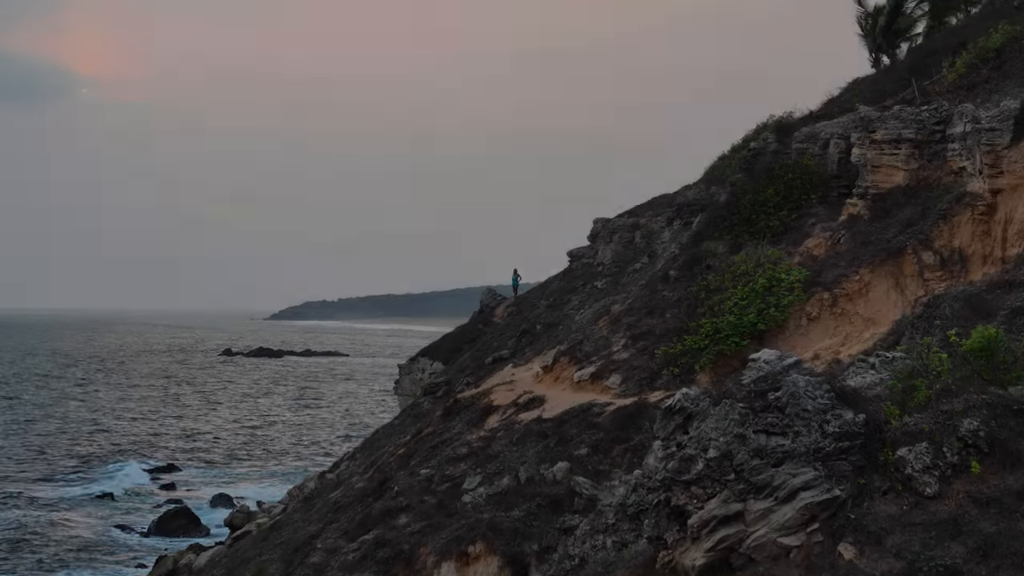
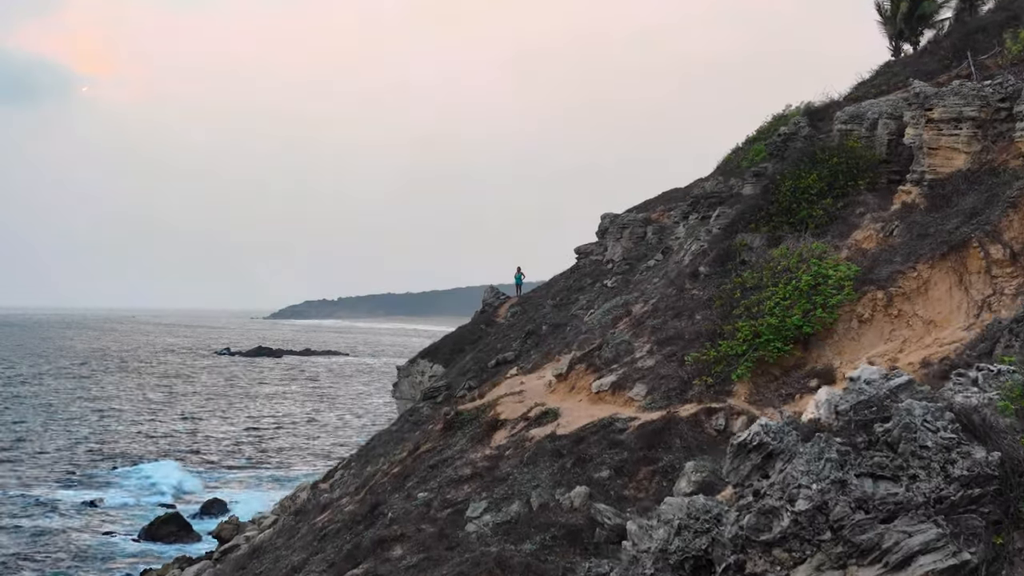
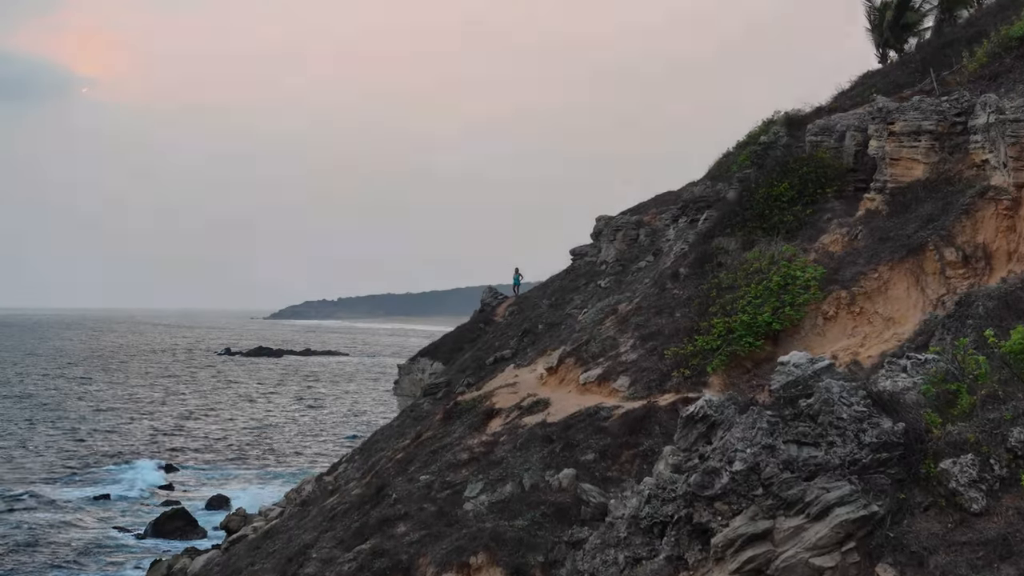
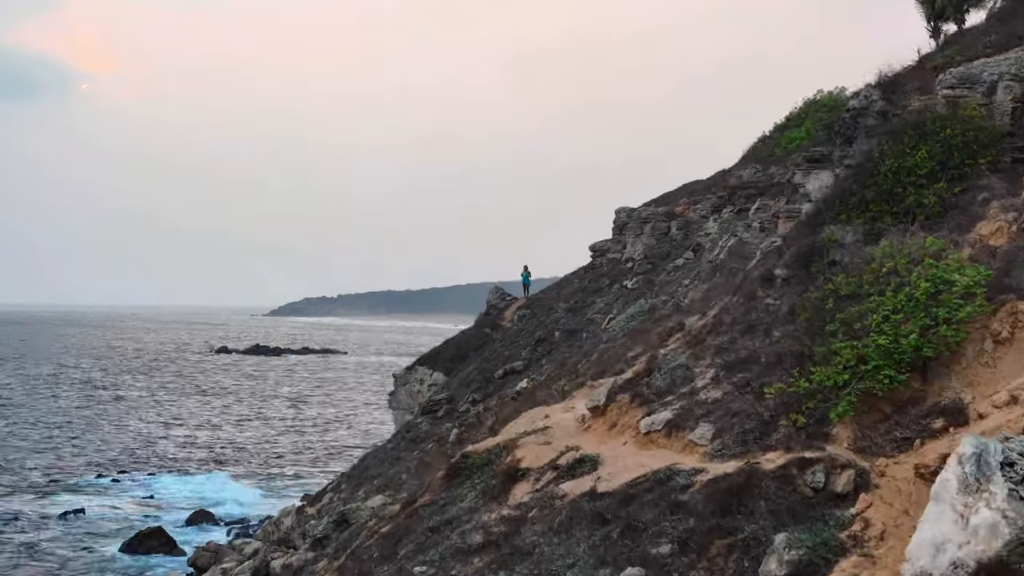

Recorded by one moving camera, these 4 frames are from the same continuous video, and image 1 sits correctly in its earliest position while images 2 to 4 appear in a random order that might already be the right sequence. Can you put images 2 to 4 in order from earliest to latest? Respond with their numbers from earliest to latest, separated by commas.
3, 2, 4
